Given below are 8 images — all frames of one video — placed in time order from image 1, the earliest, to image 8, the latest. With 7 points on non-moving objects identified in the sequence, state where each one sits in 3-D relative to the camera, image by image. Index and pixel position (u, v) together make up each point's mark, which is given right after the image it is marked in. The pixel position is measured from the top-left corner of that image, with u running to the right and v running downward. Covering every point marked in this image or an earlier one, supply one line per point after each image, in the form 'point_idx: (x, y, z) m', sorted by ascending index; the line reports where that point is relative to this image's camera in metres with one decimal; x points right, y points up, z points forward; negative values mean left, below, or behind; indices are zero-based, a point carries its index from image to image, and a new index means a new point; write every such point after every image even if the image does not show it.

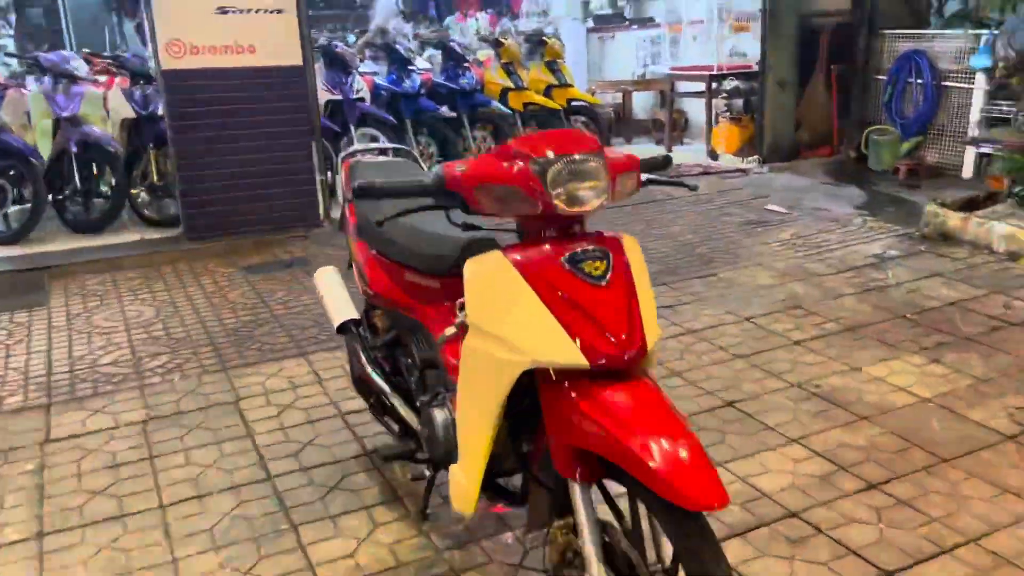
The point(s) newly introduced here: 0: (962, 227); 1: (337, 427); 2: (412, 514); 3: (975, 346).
0: (+3.1, +0.4, +5.8) m
1: (-0.7, -0.6, +3.5) m
2: (-0.3, -0.8, +2.9) m
3: (+2.3, -0.3, +4.3) m
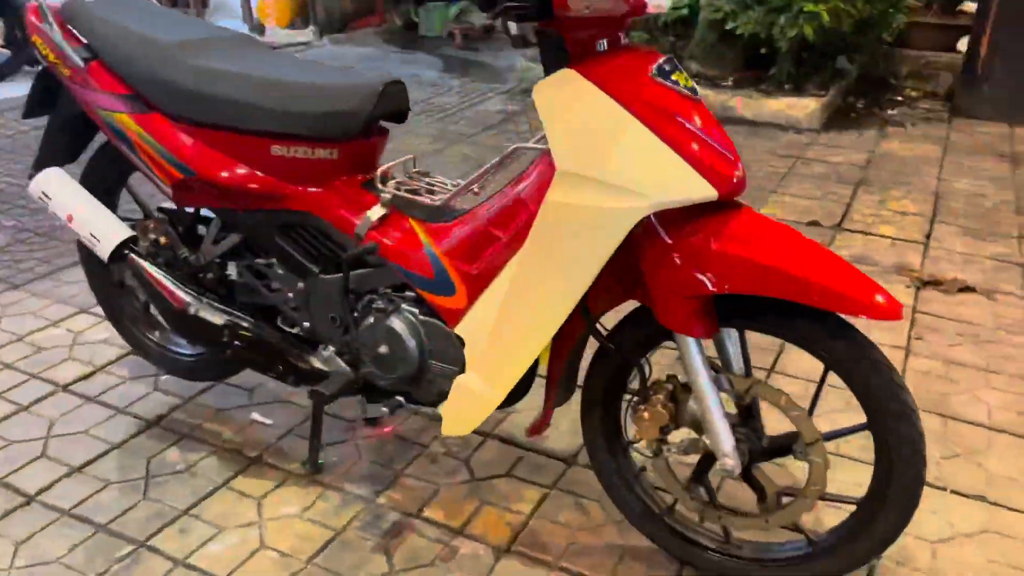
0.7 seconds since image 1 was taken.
0: (+0.3, +1.5, +6.3) m
1: (-1.3, -0.3, +2.5) m
2: (-0.6, -0.5, +2.2) m
3: (+0.7, +0.6, +4.7) m
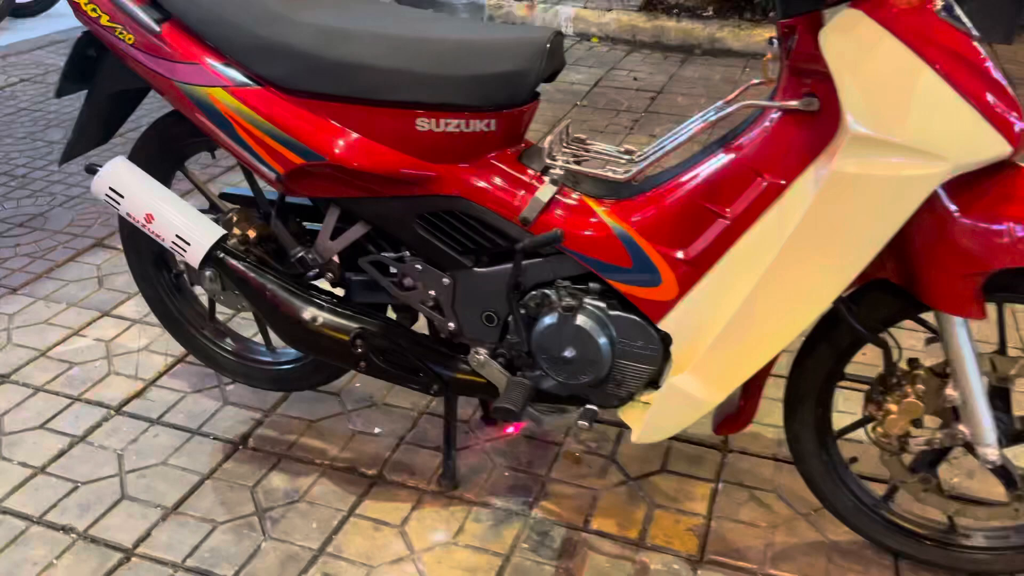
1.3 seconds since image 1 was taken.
0: (+0.1, +1.9, +5.9) m
1: (-0.9, -0.3, +2.1) m
2: (-0.2, -0.4, +1.9) m
3: (+0.7, +0.9, +4.4) m
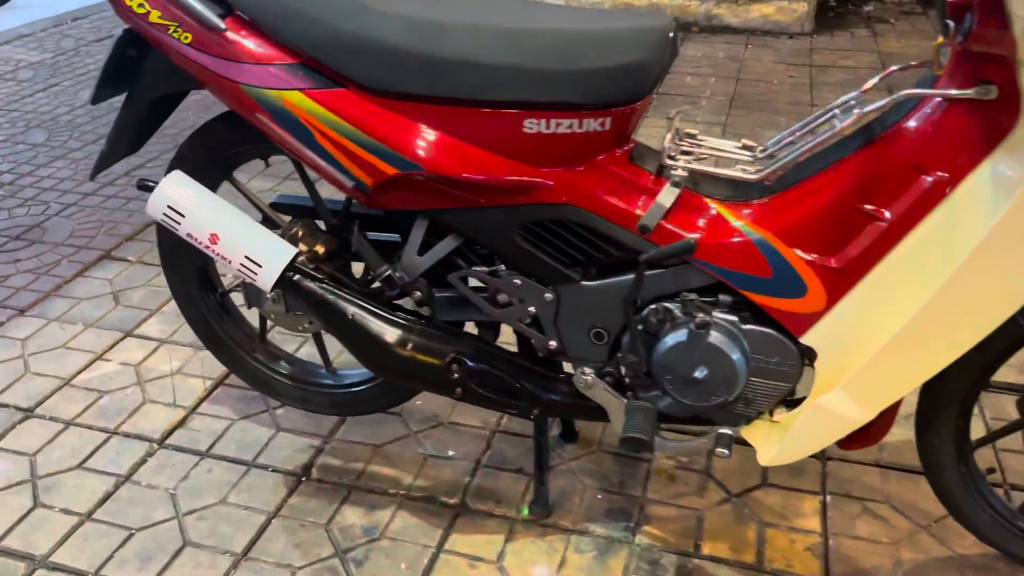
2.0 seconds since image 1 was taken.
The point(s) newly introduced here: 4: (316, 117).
0: (0.0, +1.9, +5.7) m
1: (-0.7, -0.4, +1.9) m
2: (0.0, -0.5, +1.8) m
3: (+0.8, +0.9, +4.3) m
4: (-0.3, +0.3, +1.4) m
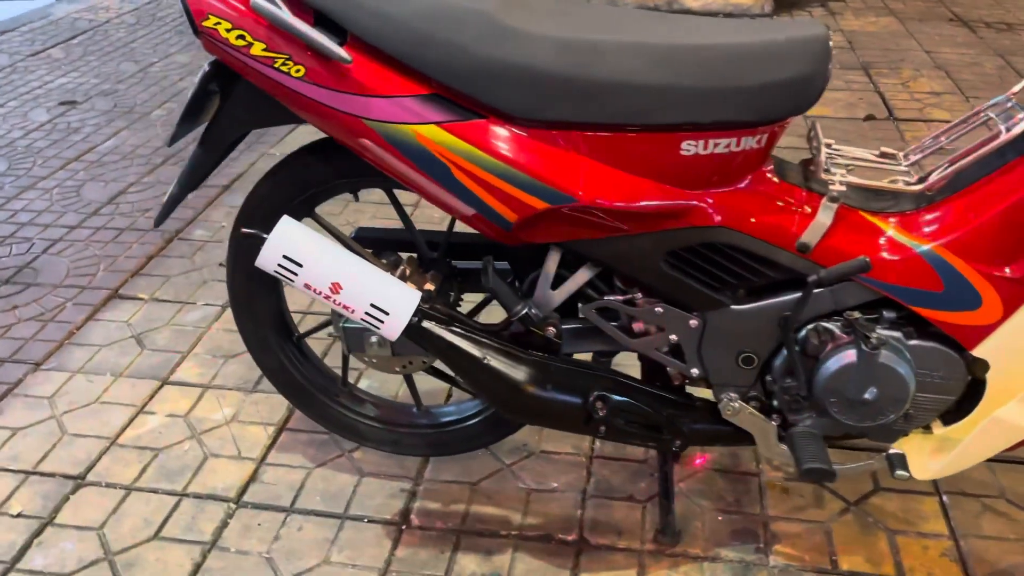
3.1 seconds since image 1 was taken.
0: (-0.2, +1.9, +5.6) m
1: (-0.5, -0.5, +1.8) m
2: (+0.3, -0.5, +1.7) m
3: (+0.7, +1.0, +4.3) m
4: (-0.1, +0.2, +1.3) m
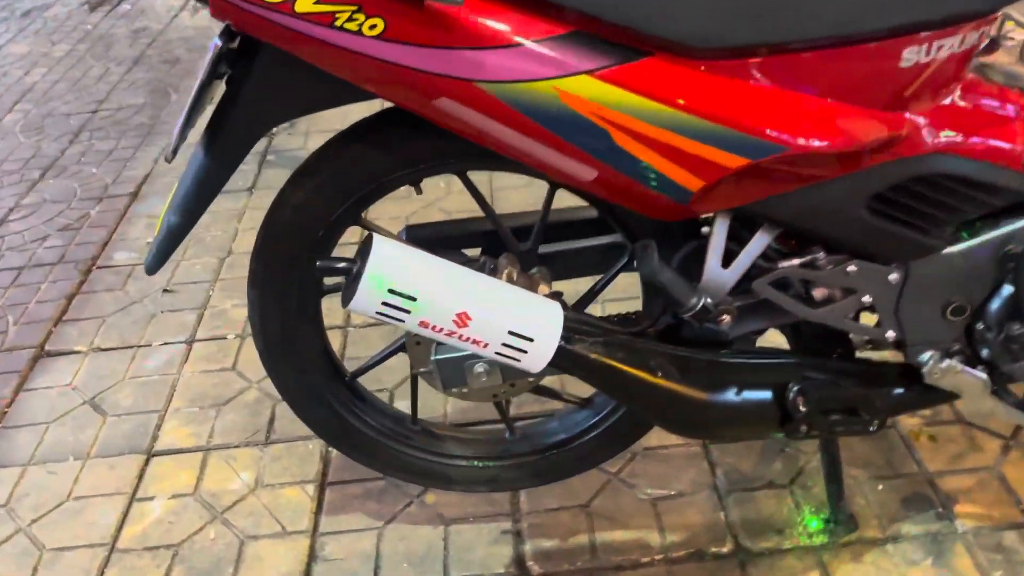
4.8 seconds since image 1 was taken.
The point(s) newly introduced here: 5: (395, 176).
0: (-1.0, +2.1, +5.0) m
1: (-0.3, -0.5, +1.4) m
2: (+0.5, -0.4, +1.4) m
3: (+0.3, +1.3, +3.9) m
4: (+0.1, +0.2, +0.9) m
5: (-0.2, +0.2, +1.2) m
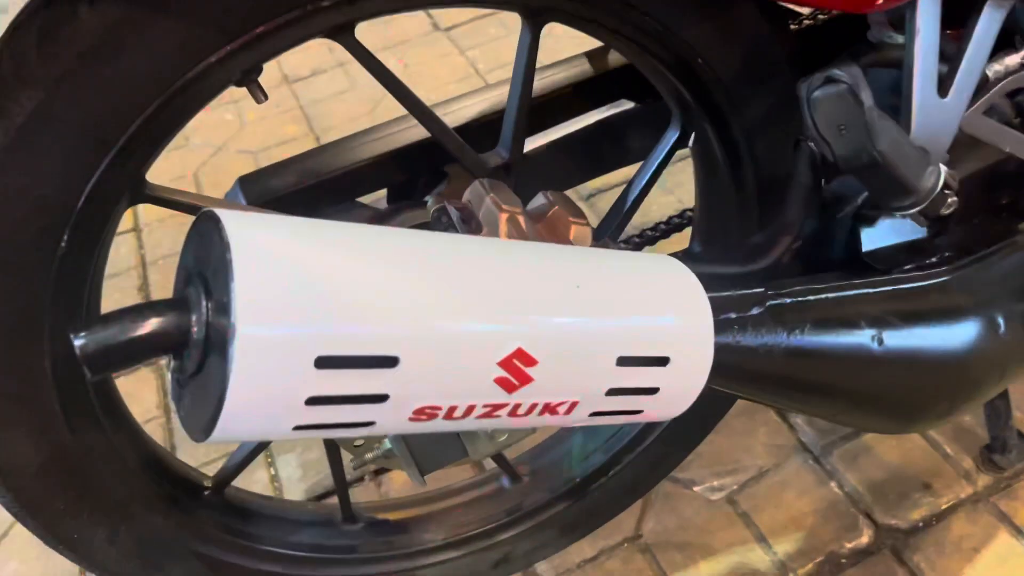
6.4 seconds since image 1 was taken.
0: (-2.4, +2.0, +3.8) m
1: (-0.2, -0.5, +0.8) m
2: (+0.5, -0.2, +1.0) m
3: (-0.7, +1.5, +3.1) m
4: (+0.1, +0.2, +0.3) m
5: (-0.2, +0.1, +0.5) m
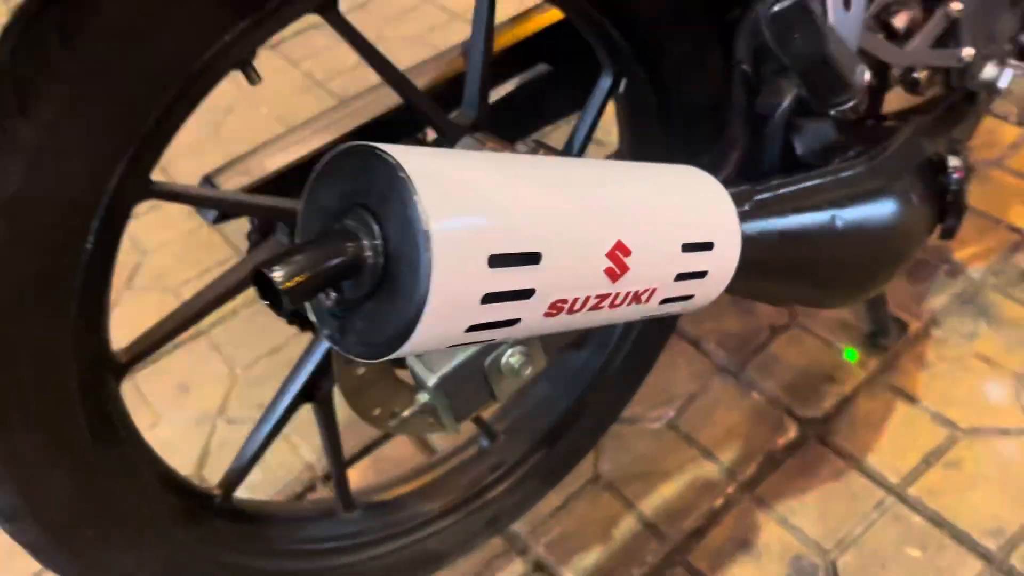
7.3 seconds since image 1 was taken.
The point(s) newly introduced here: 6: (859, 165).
0: (-3.3, +1.5, +3.2) m
1: (-0.1, -0.5, +0.8) m
2: (+0.5, -0.1, +1.1) m
3: (-1.5, +1.3, +2.9) m
4: (+0.1, +0.3, +0.4) m
5: (-0.2, +0.1, +0.5) m
6: (+0.3, +0.1, +0.7) m
